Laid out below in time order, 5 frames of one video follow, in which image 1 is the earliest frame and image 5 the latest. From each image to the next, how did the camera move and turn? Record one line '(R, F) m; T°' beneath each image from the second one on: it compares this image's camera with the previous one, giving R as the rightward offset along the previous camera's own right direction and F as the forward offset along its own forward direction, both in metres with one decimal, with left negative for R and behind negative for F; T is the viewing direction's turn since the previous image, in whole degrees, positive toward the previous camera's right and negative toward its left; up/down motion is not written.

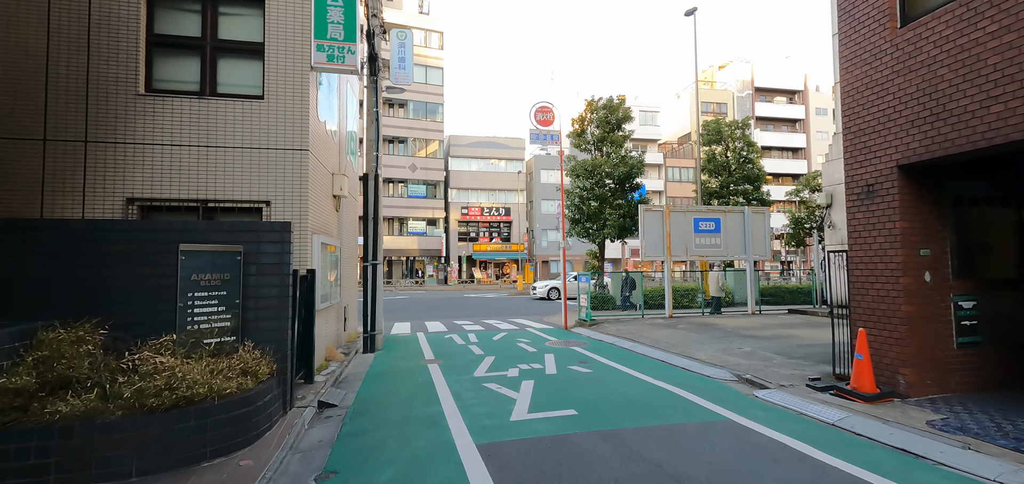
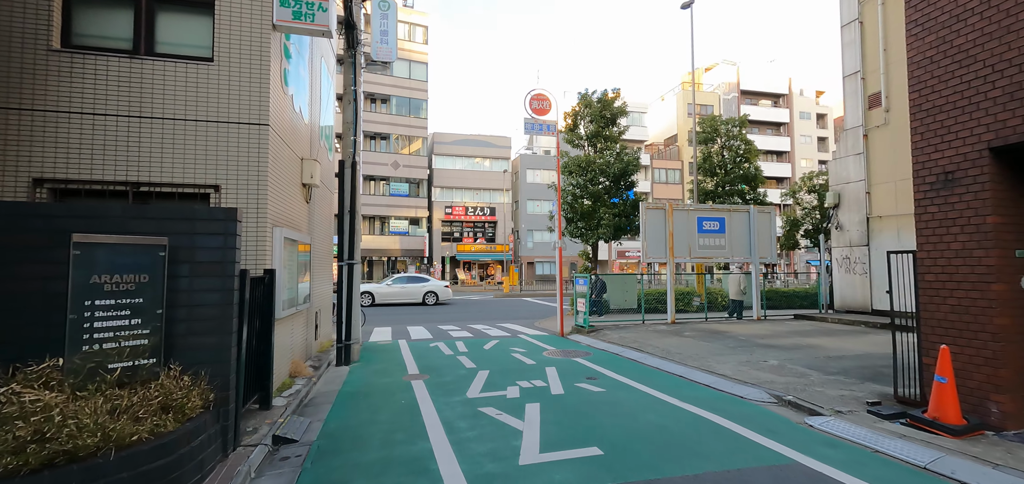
(-0.3, +1.2) m; +2°
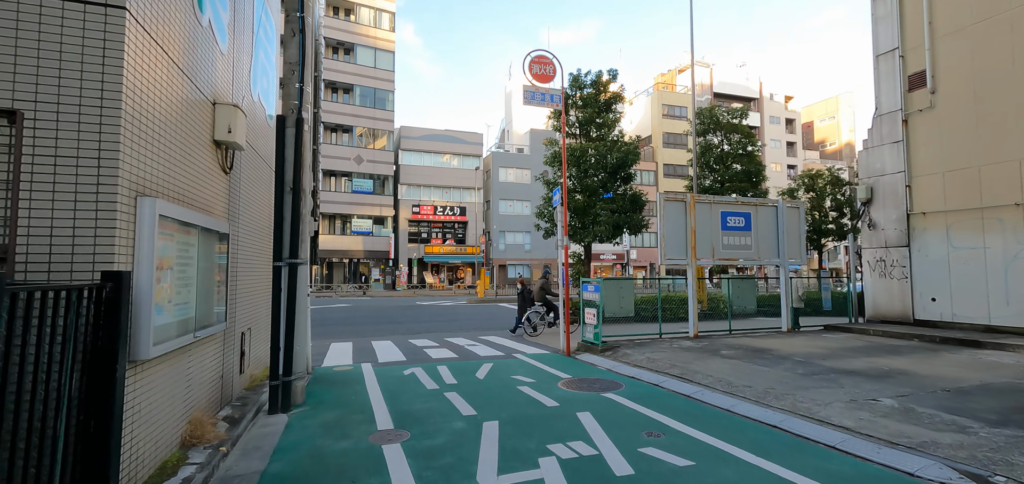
(-0.6, +2.5) m; +4°
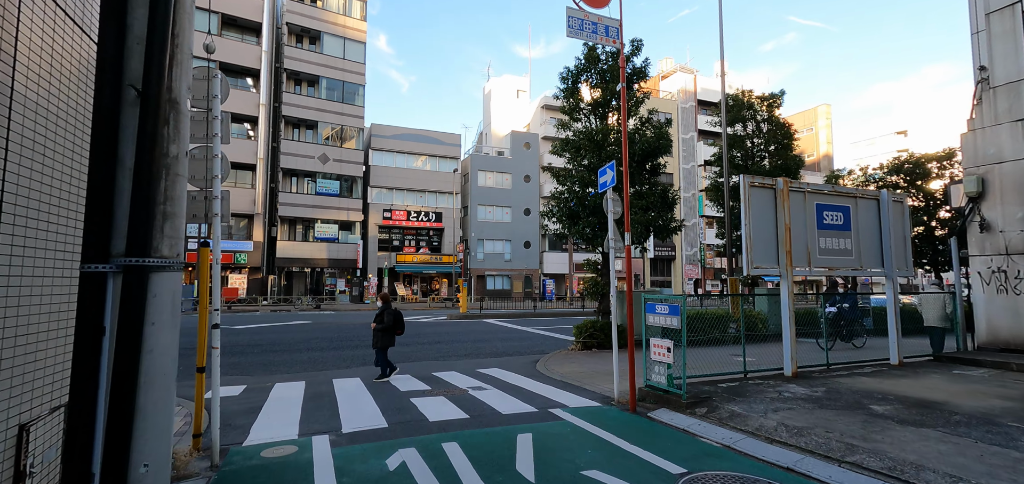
(-1.0, +3.5) m; +4°
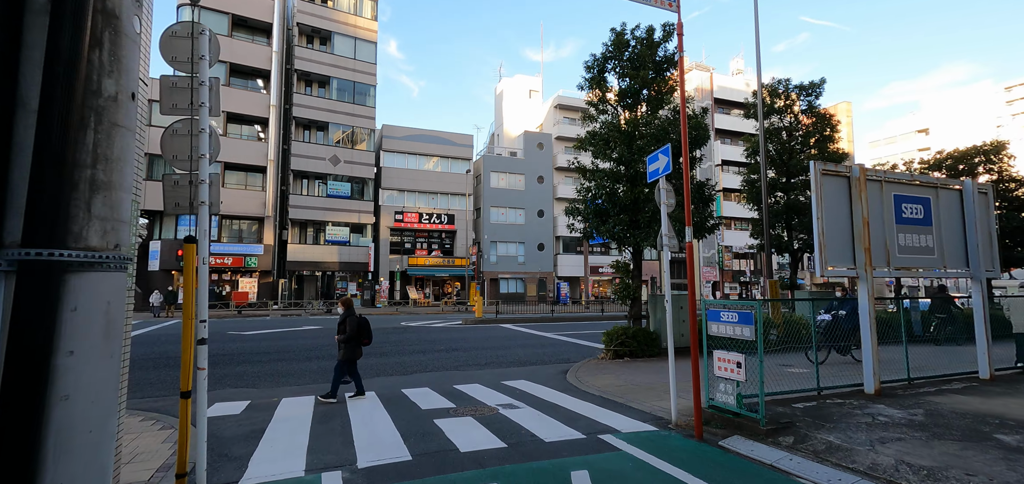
(-0.4, +1.0) m; -1°
